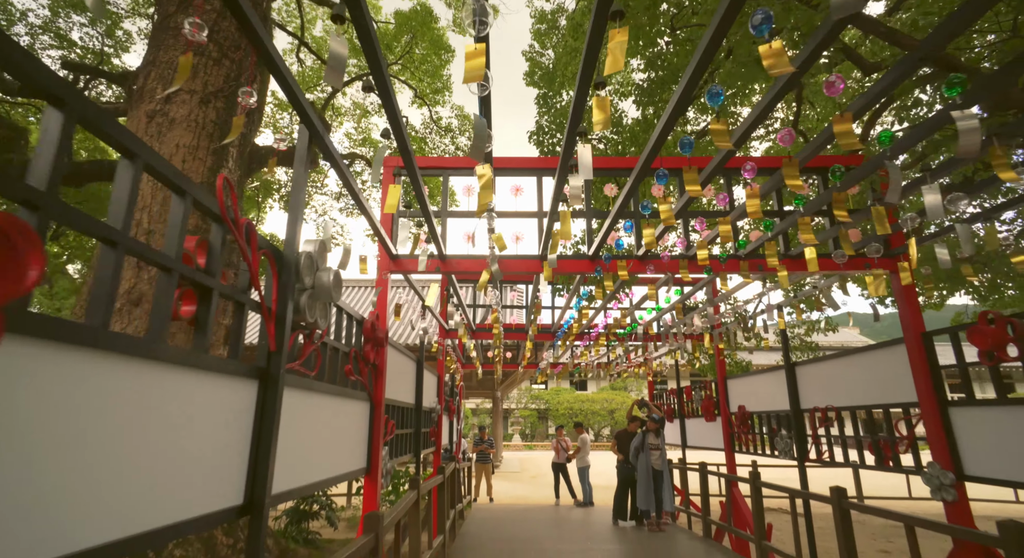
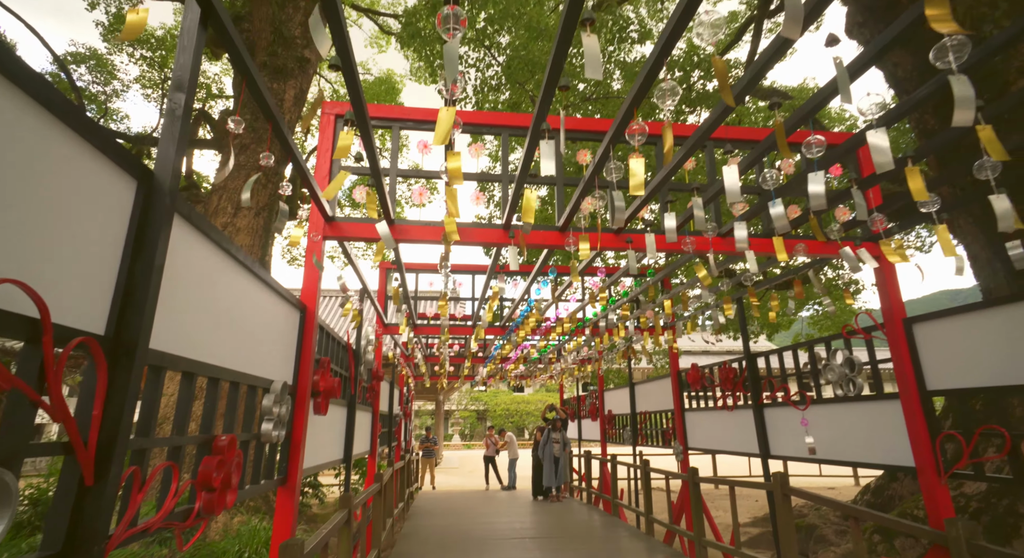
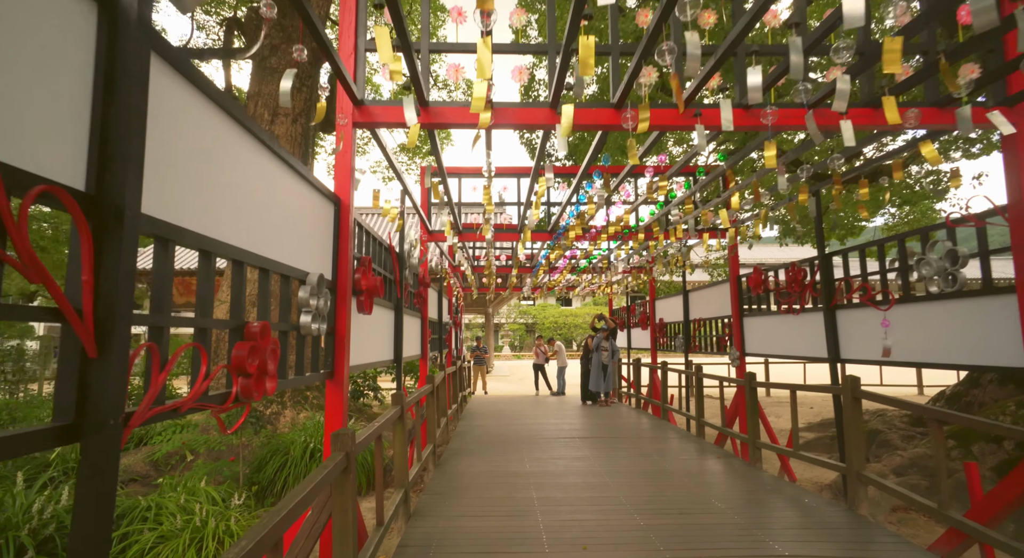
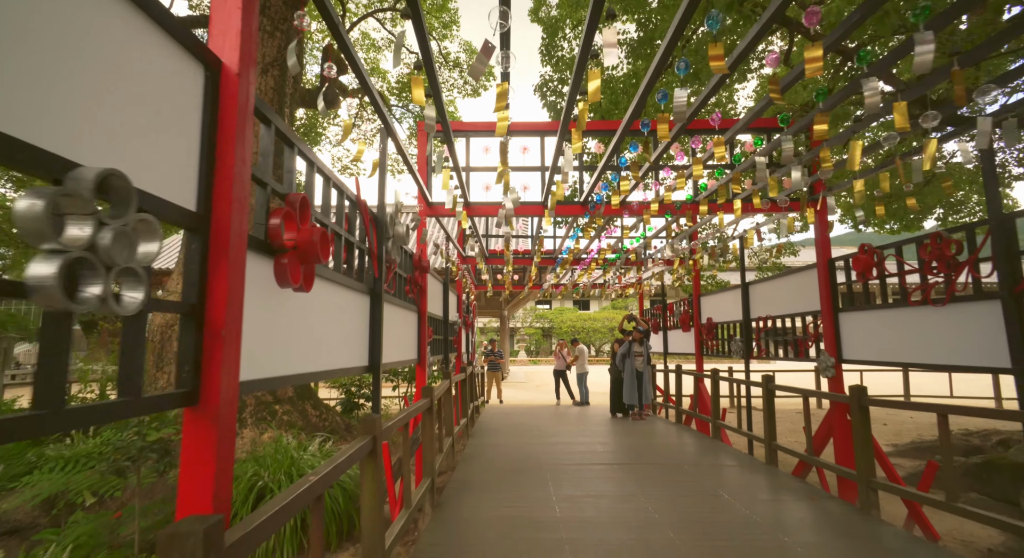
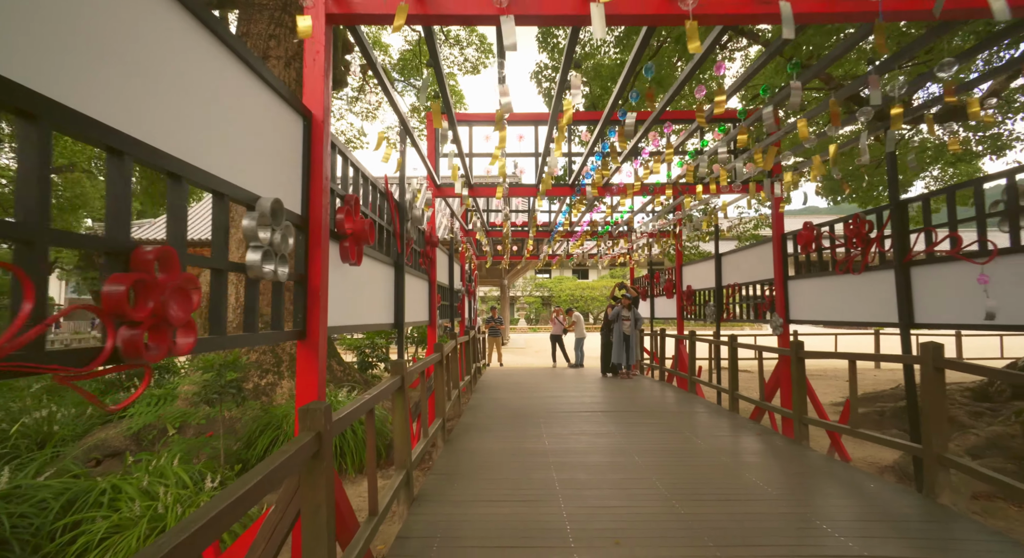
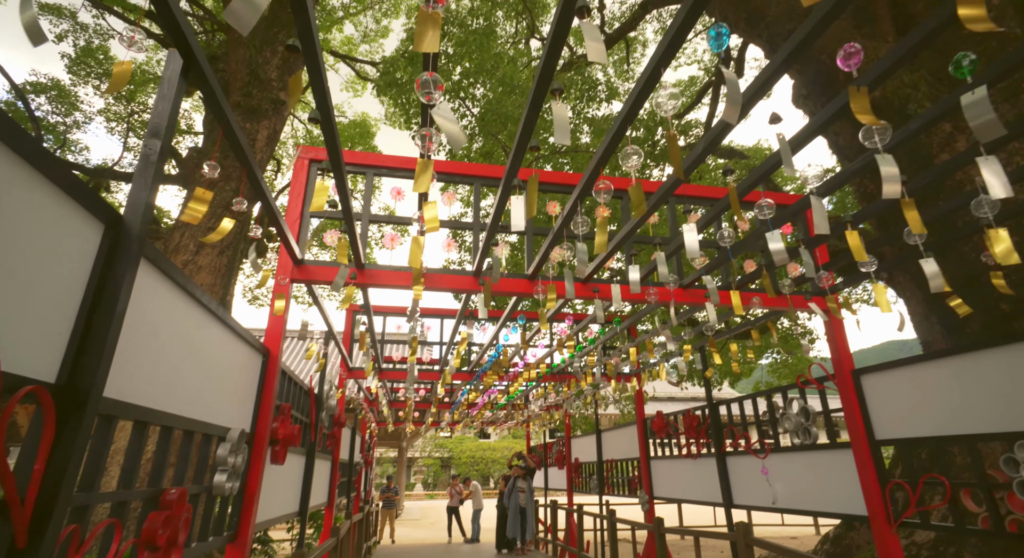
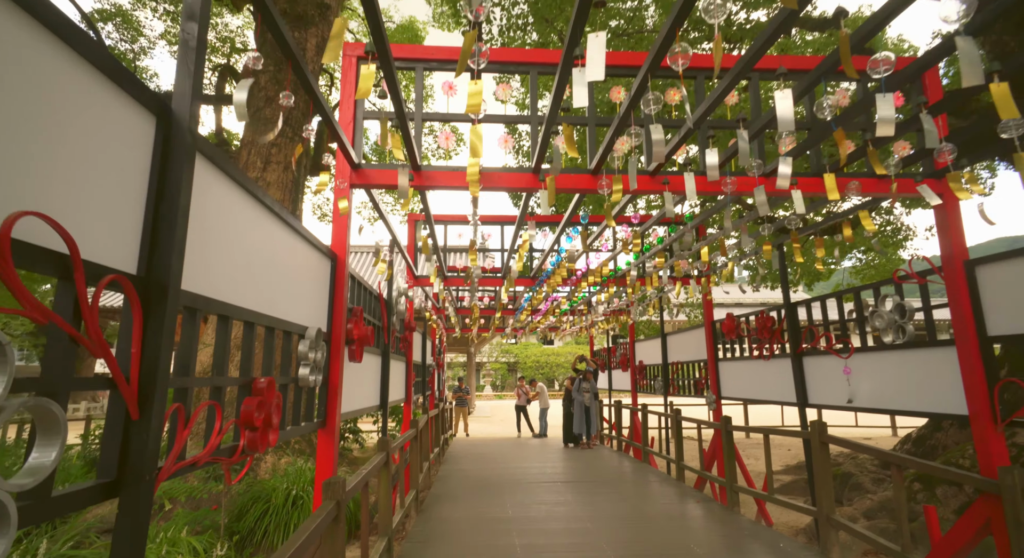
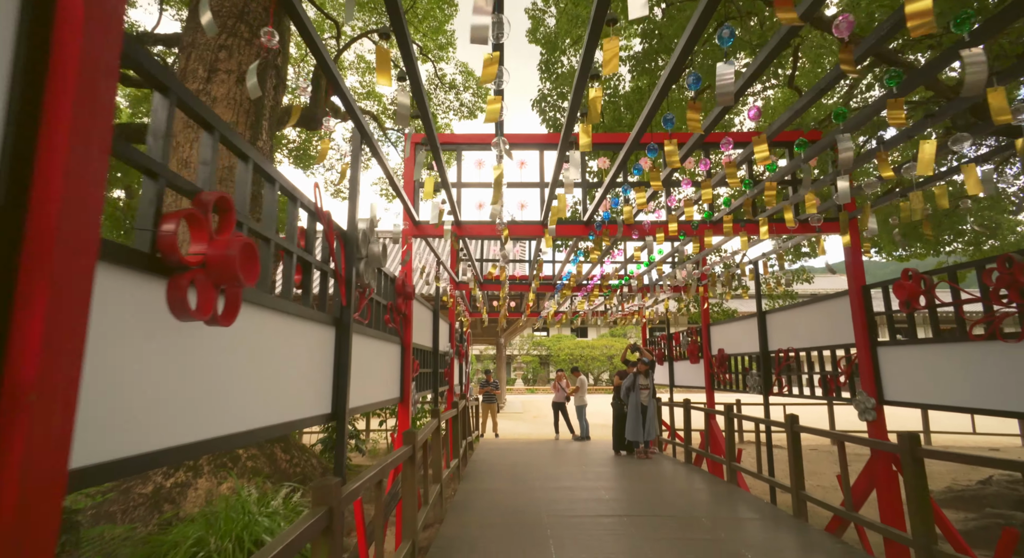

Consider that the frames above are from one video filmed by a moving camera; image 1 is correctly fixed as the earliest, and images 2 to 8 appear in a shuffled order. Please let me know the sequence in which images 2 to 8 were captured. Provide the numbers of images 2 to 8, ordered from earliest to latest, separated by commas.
8, 4, 5, 3, 7, 2, 6
